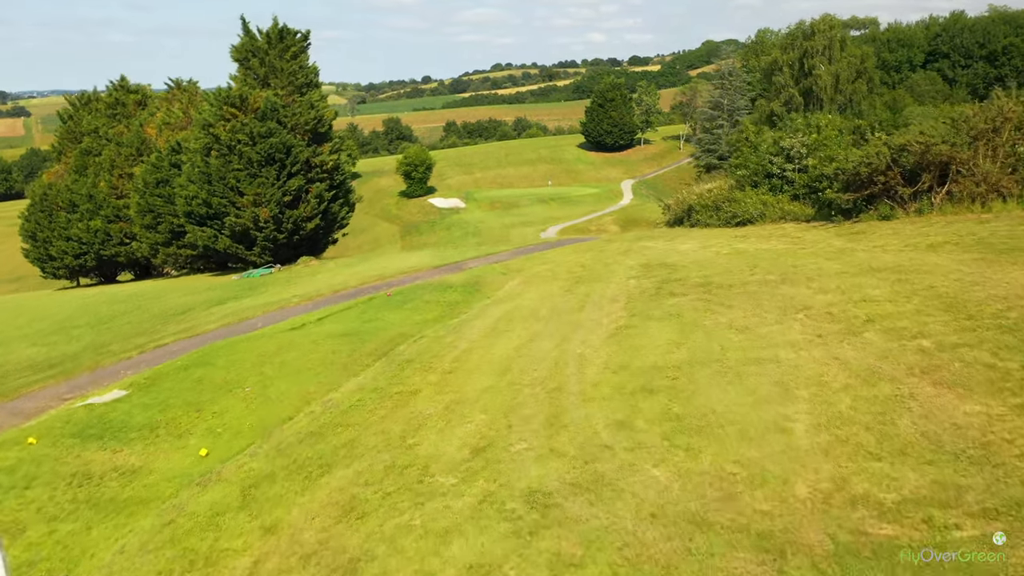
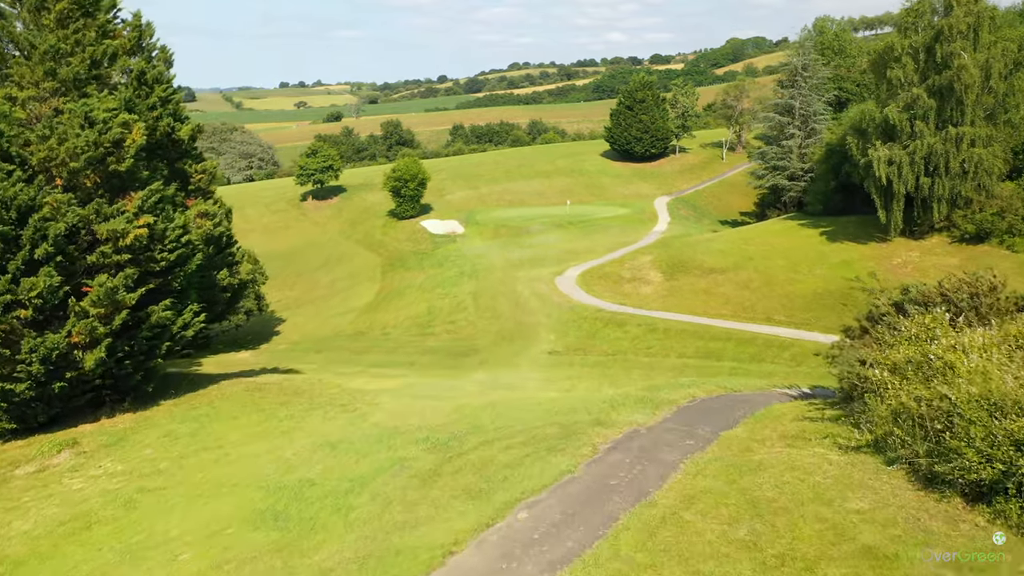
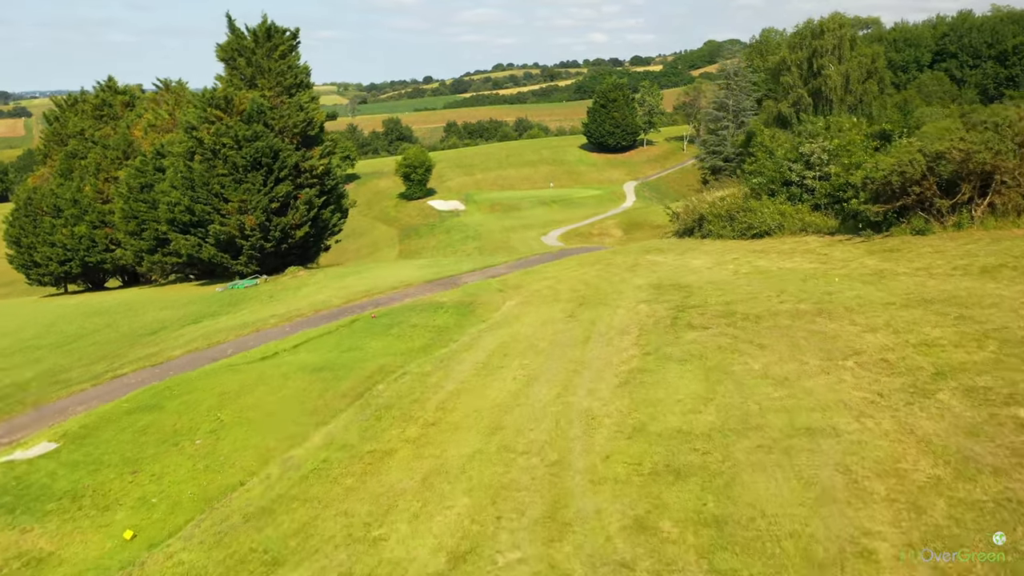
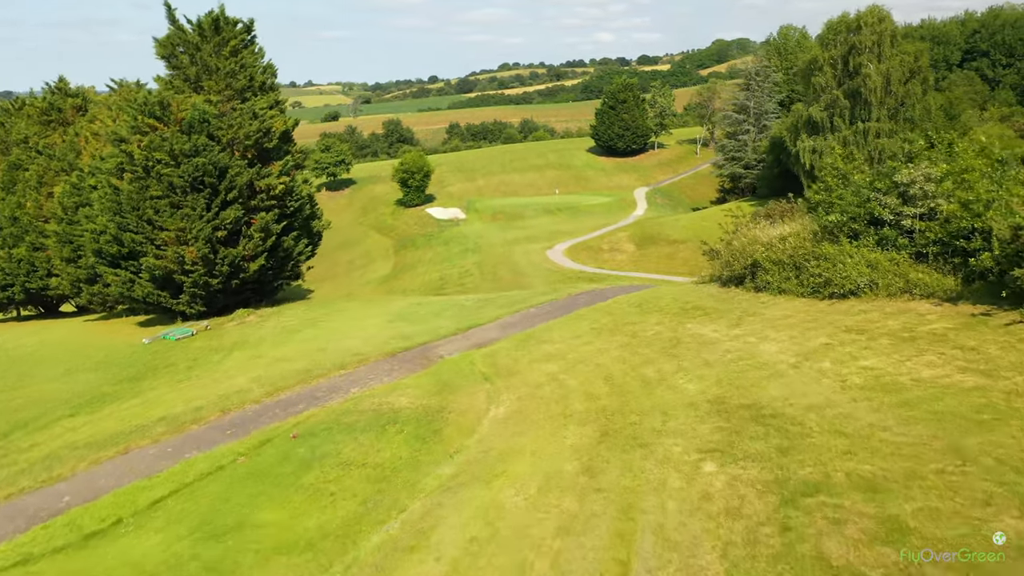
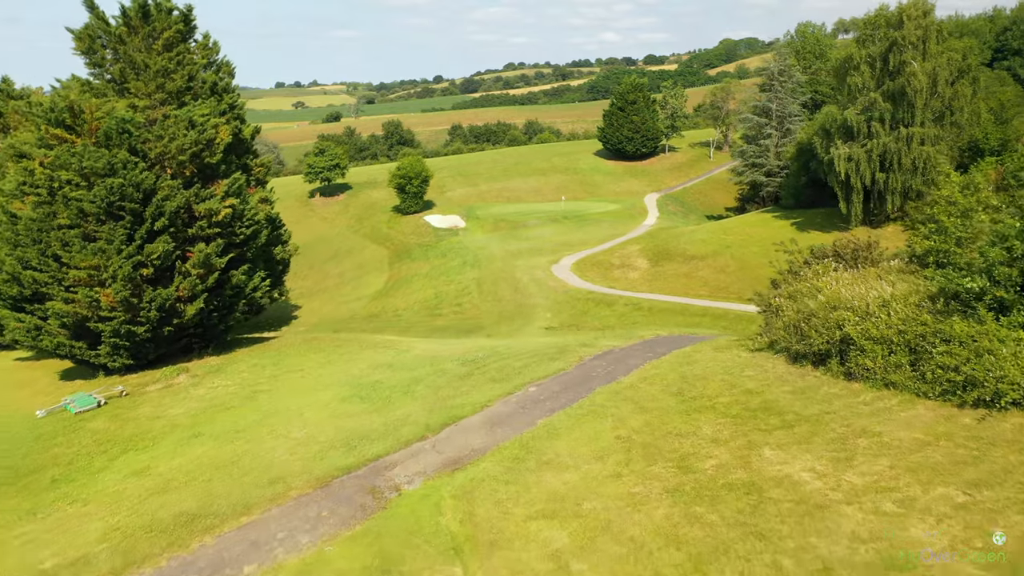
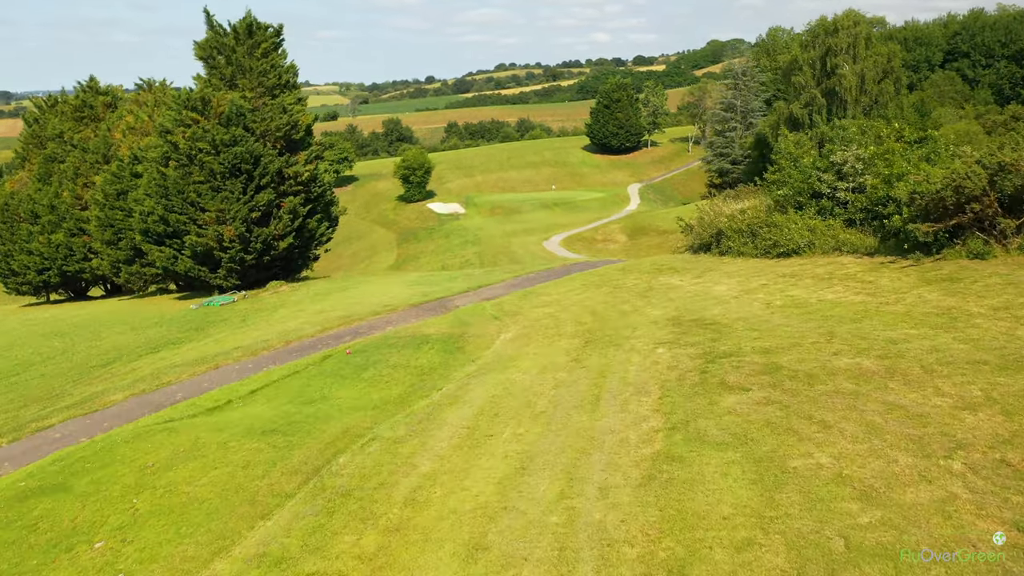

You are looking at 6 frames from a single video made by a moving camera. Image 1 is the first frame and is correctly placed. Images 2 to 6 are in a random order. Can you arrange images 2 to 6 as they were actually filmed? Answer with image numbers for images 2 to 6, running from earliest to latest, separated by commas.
3, 6, 4, 5, 2
